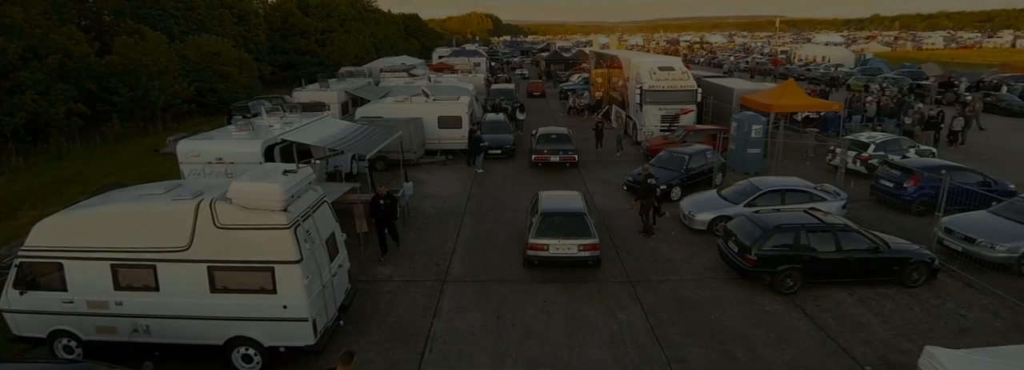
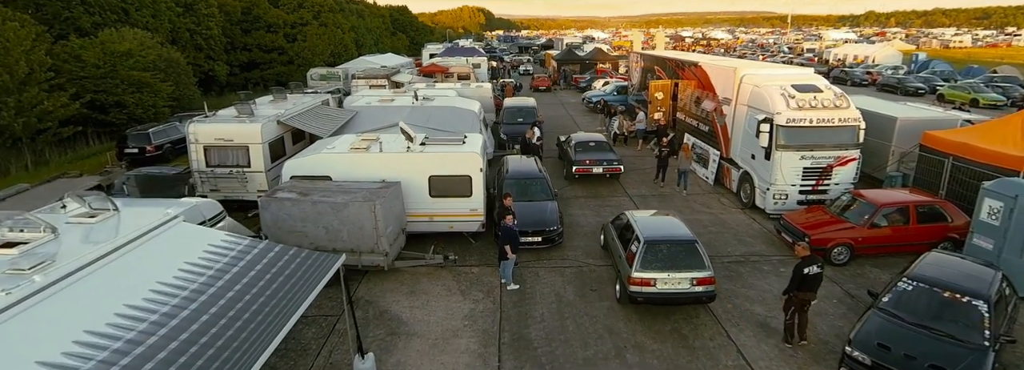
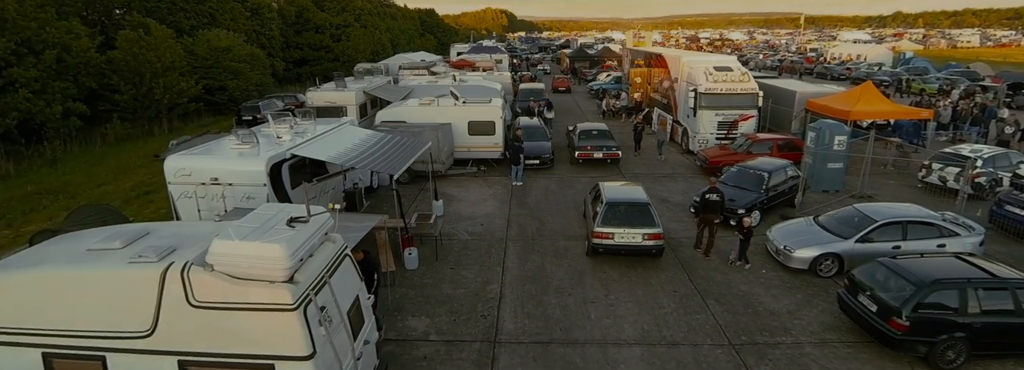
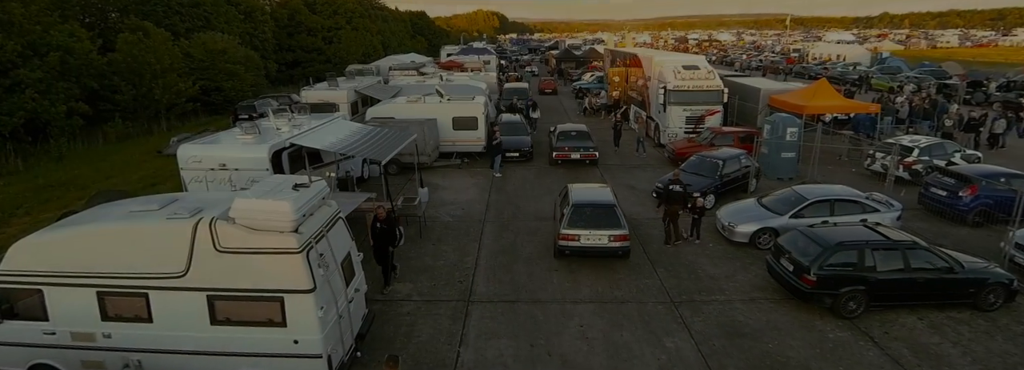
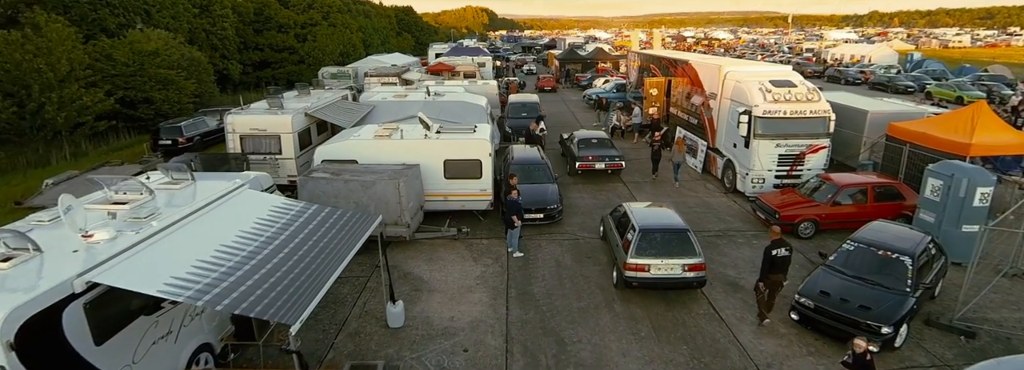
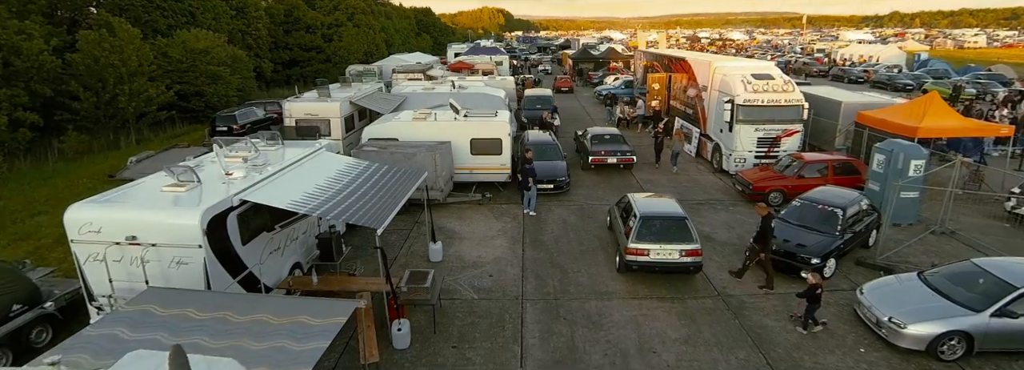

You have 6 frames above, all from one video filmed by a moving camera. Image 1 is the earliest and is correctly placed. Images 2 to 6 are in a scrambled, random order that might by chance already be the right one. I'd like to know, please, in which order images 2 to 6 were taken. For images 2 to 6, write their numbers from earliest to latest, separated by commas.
4, 3, 6, 5, 2
